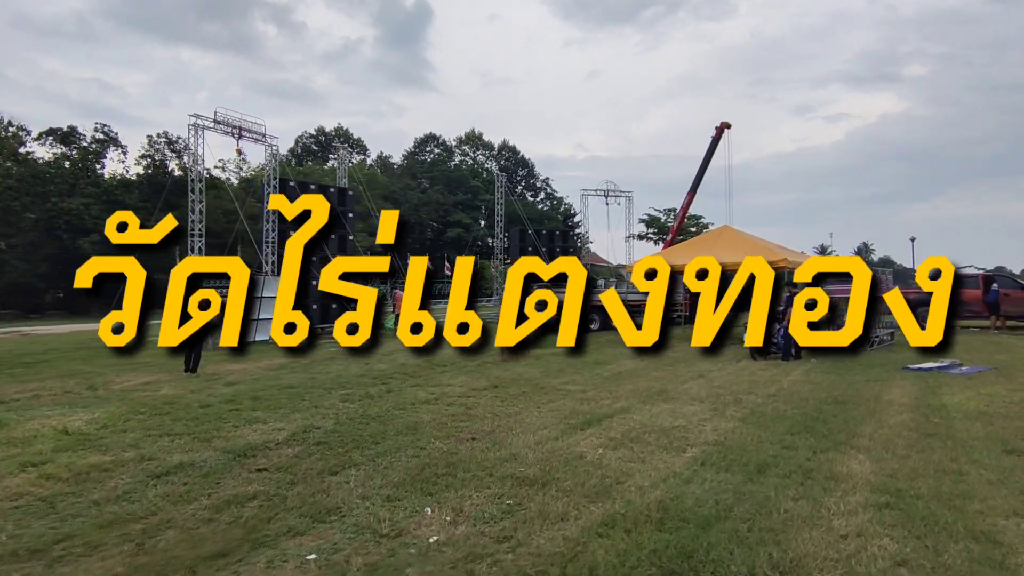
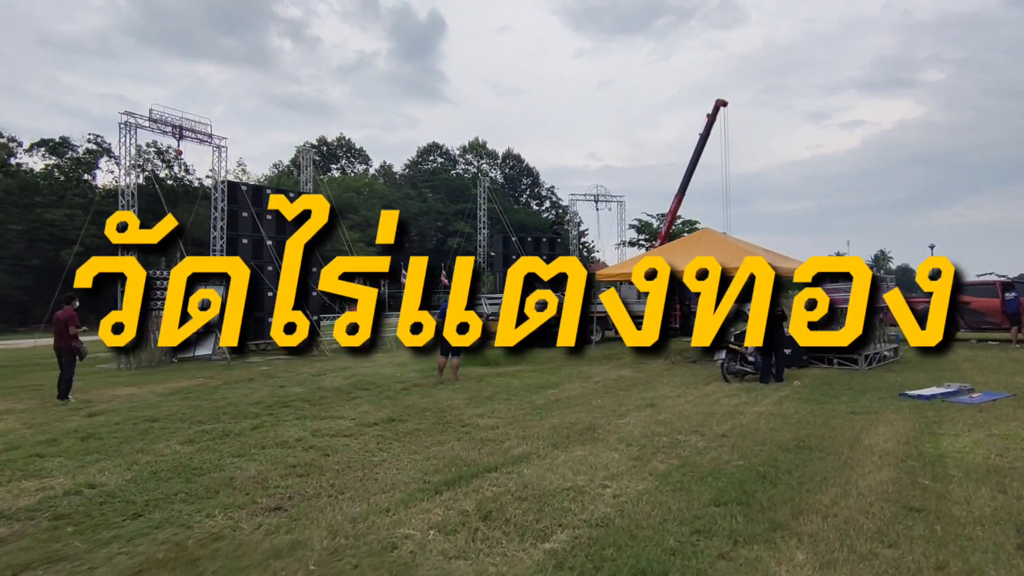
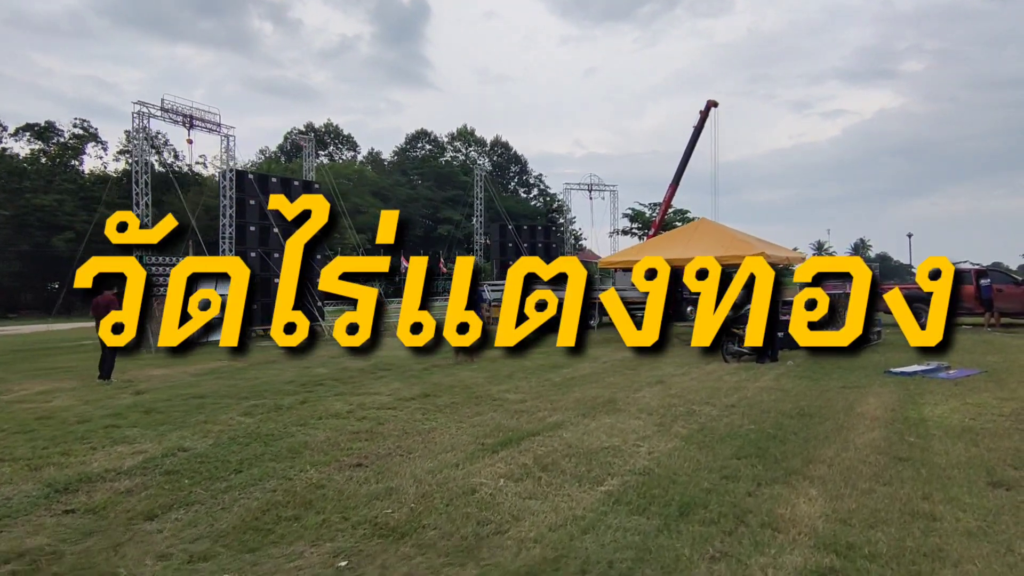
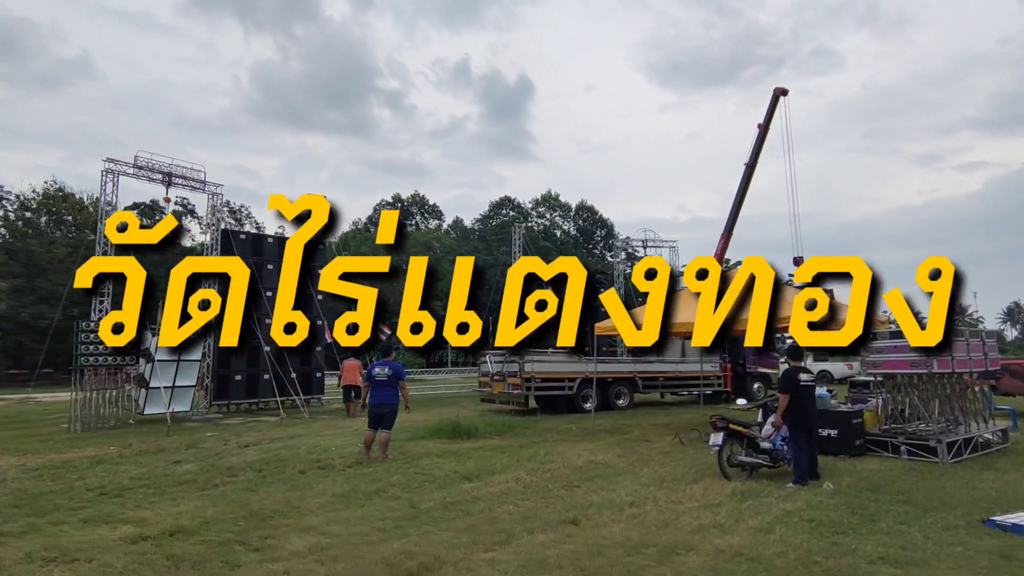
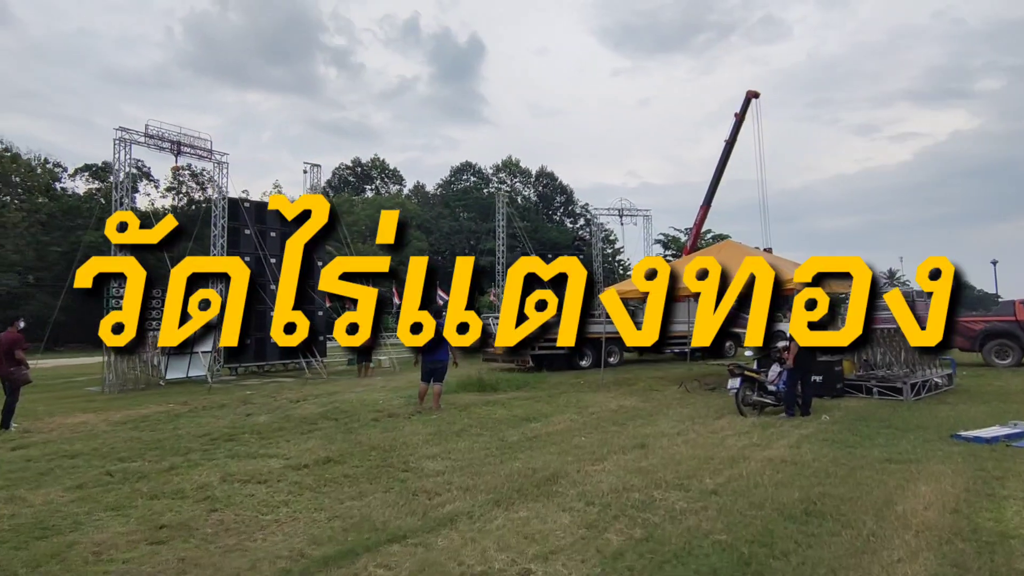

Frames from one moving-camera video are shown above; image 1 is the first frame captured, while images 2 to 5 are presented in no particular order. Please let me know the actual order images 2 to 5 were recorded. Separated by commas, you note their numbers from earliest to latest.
3, 2, 5, 4
